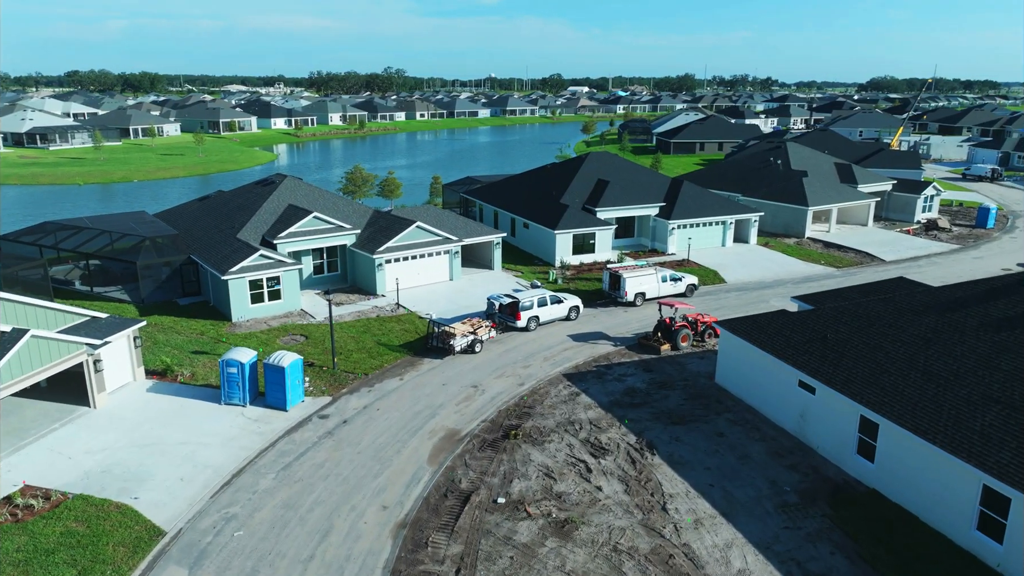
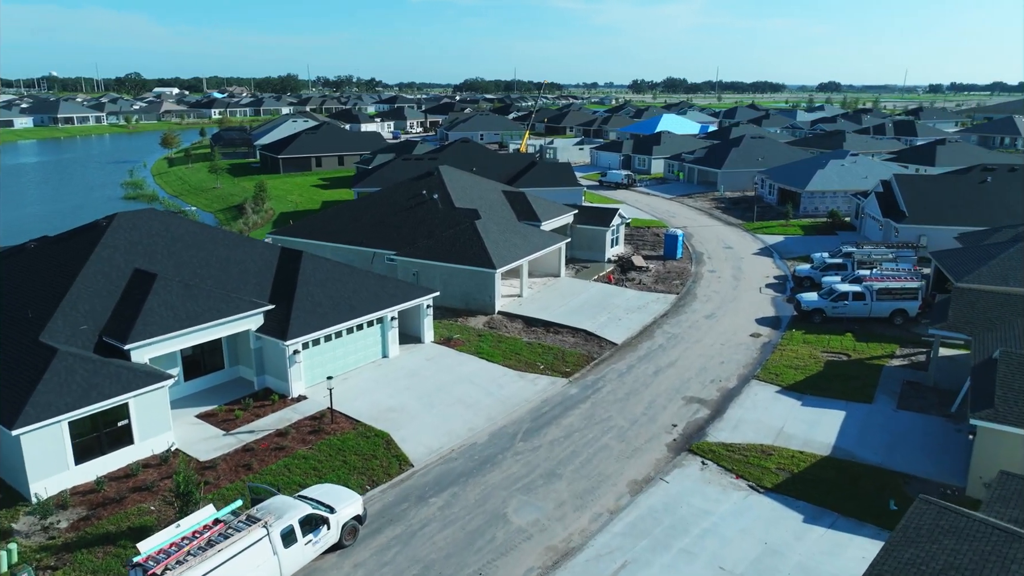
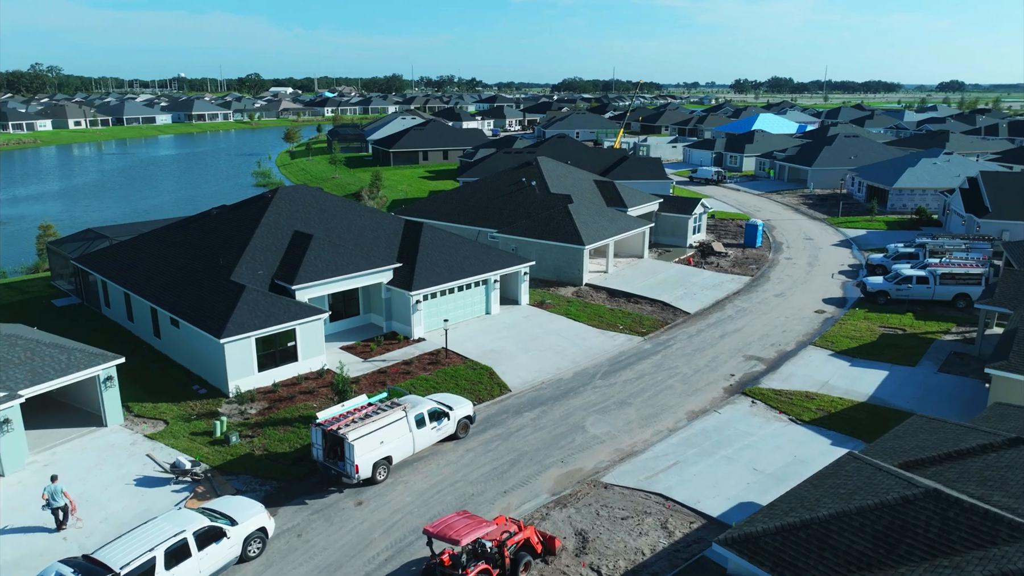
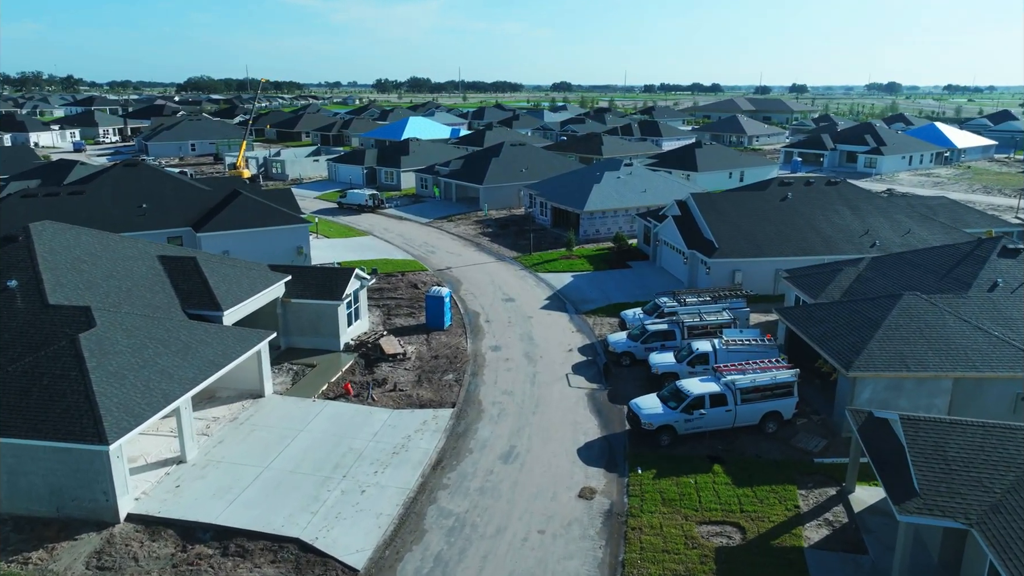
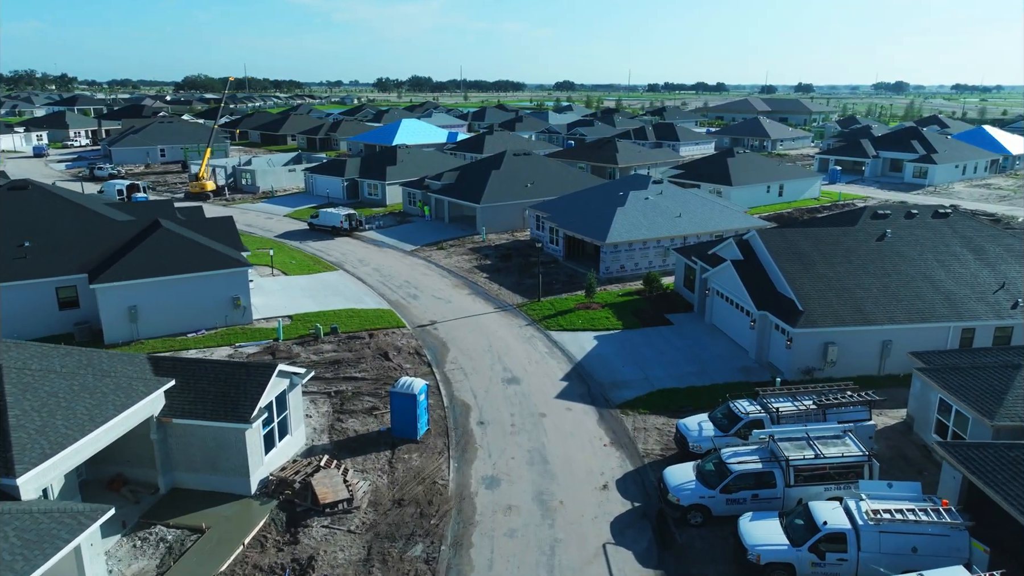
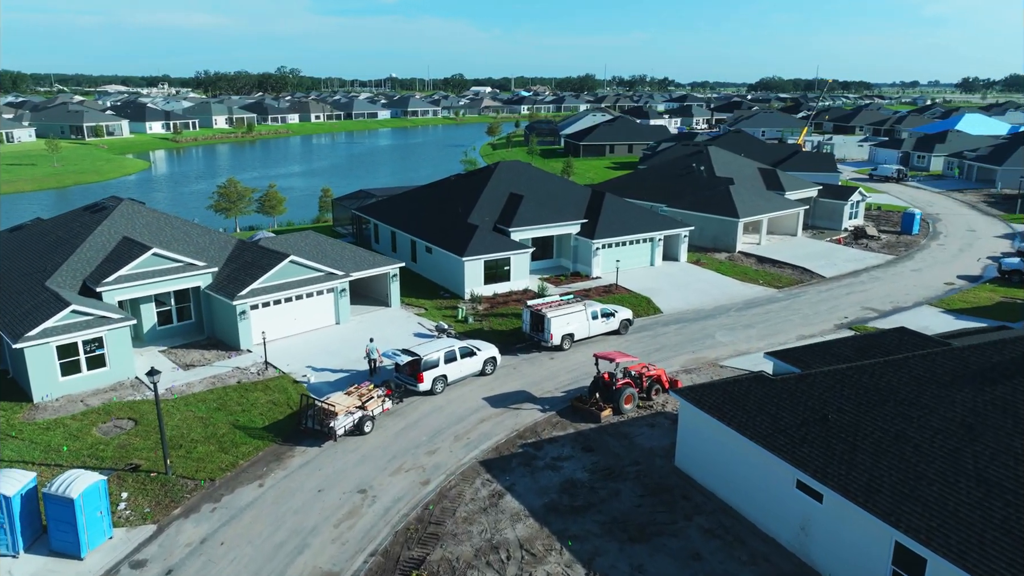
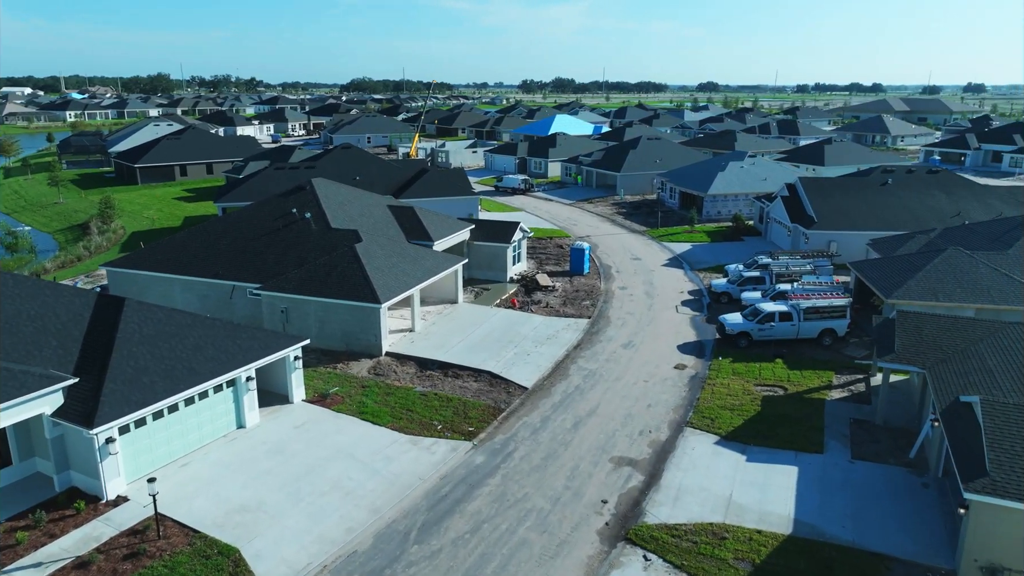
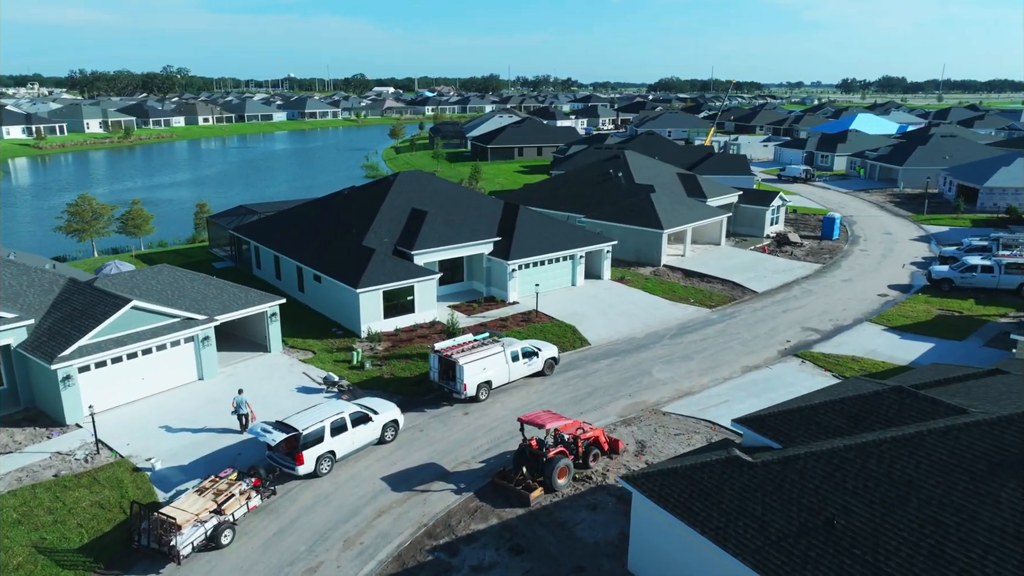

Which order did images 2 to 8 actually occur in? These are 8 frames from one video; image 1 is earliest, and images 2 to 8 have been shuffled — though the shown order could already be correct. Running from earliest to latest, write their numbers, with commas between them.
6, 8, 3, 2, 7, 4, 5
